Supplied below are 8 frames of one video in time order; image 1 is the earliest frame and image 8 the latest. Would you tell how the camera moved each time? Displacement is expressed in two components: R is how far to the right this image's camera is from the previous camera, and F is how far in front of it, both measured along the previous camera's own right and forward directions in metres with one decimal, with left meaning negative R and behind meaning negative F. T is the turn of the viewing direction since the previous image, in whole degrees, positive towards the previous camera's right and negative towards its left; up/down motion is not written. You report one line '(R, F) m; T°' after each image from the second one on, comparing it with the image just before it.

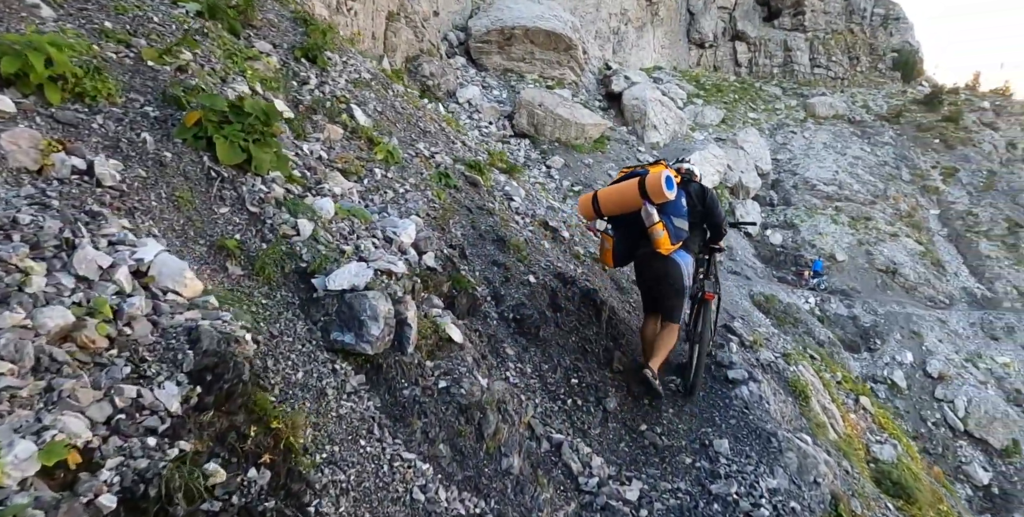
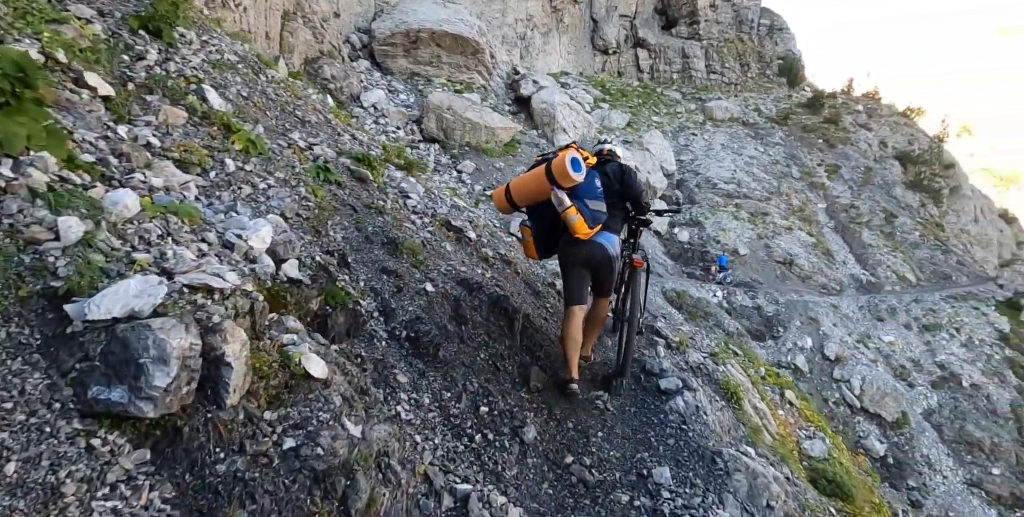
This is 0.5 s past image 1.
(+0.1, +0.3) m; +8°
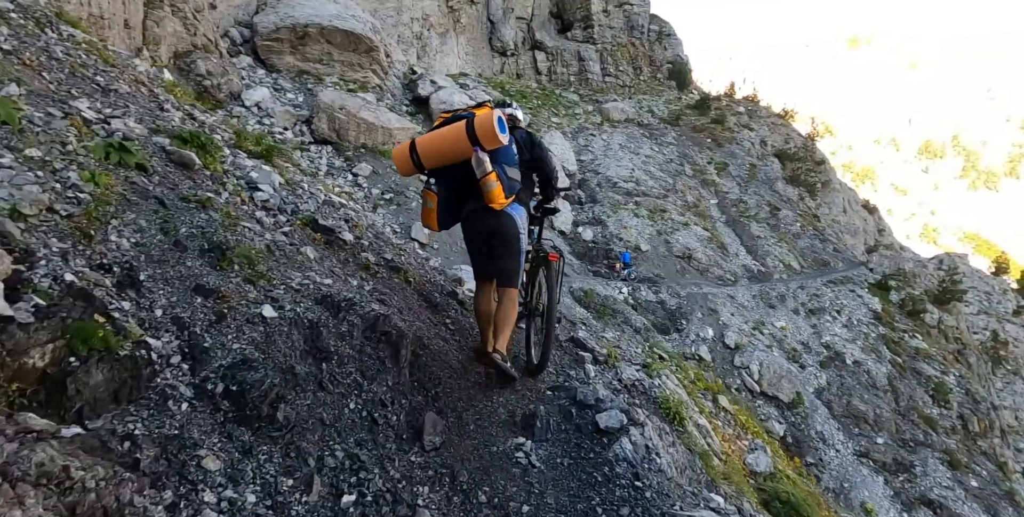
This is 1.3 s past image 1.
(0.0, +0.5) m; +9°
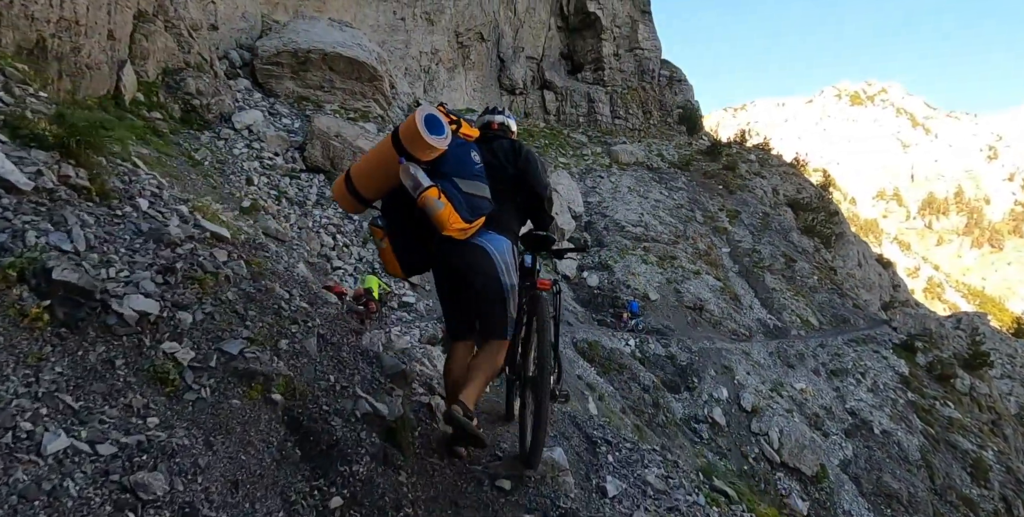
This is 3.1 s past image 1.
(0.0, +1.0) m; 0°
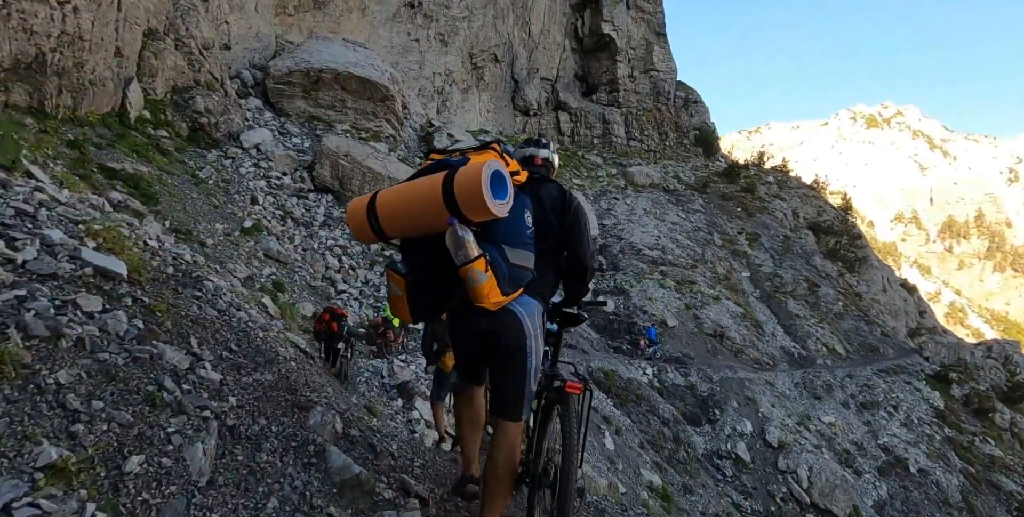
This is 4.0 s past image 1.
(0.0, +0.4) m; -1°
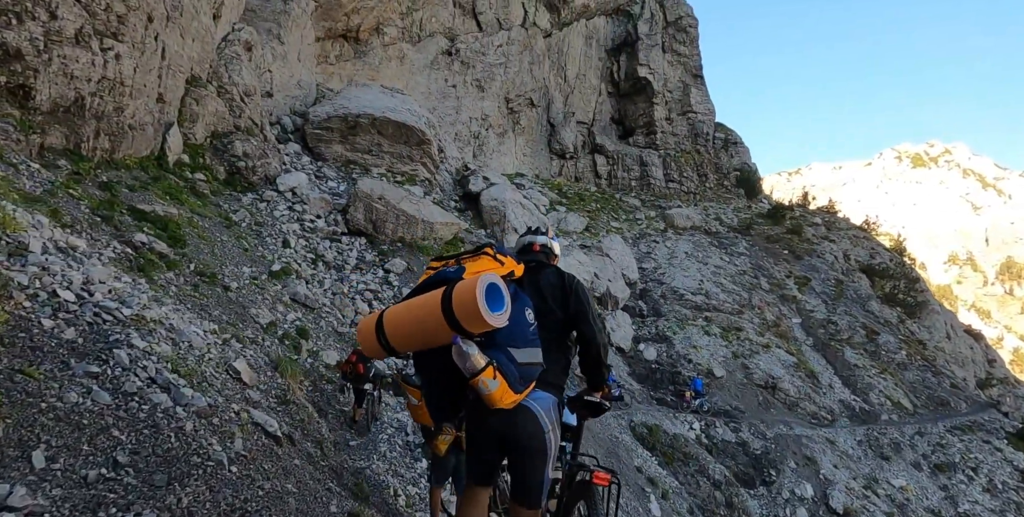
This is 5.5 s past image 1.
(0.0, +0.4) m; -3°
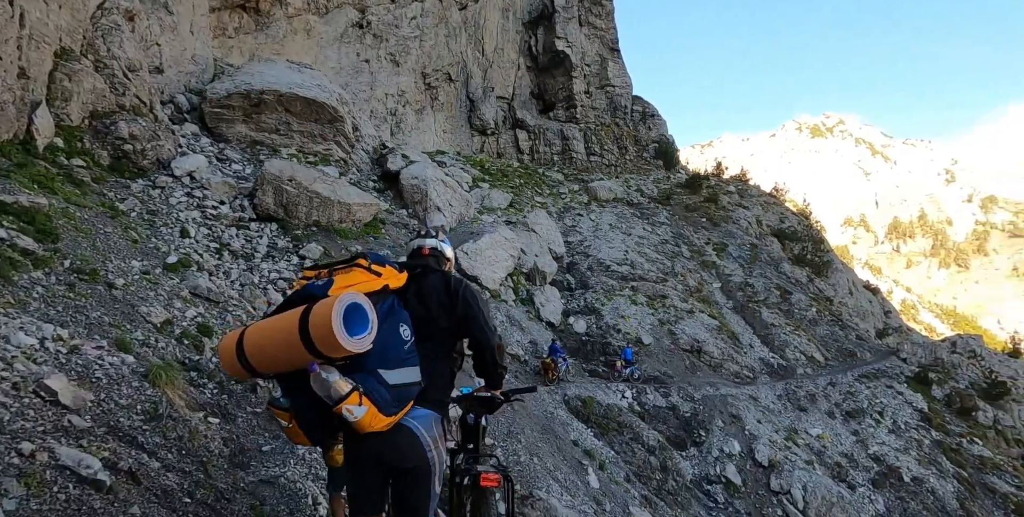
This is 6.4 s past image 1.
(0.0, +0.3) m; +7°
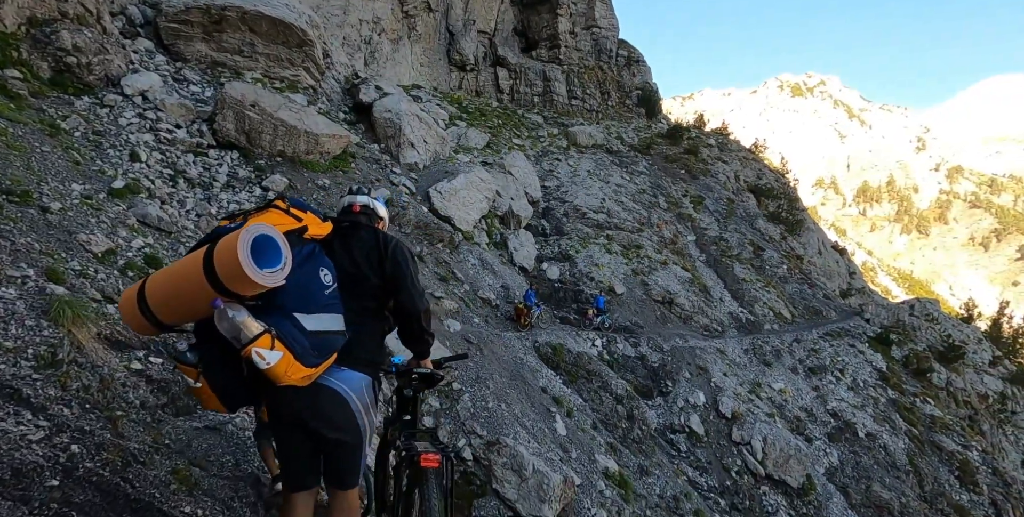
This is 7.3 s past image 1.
(0.0, +0.3) m; +3°
